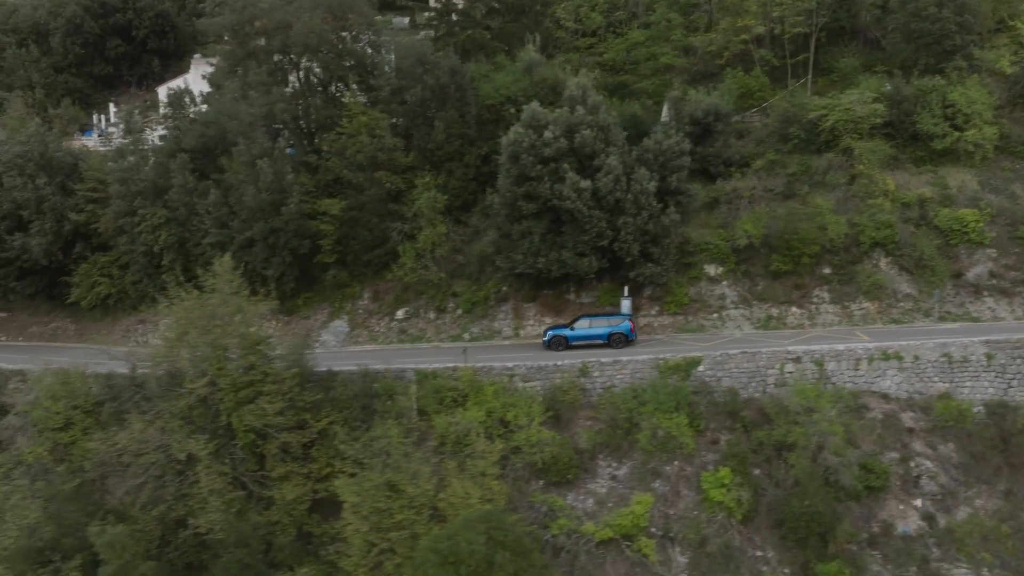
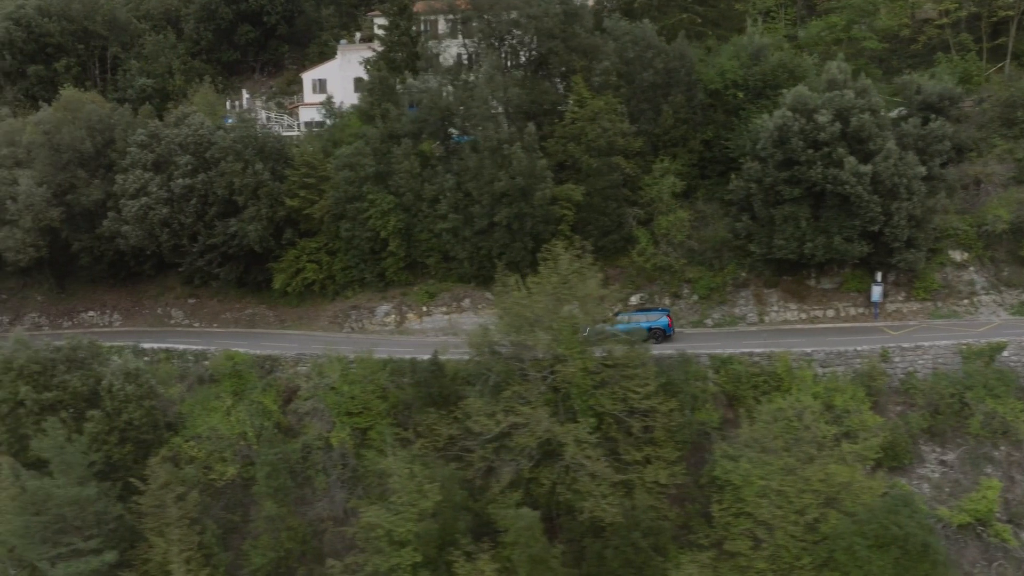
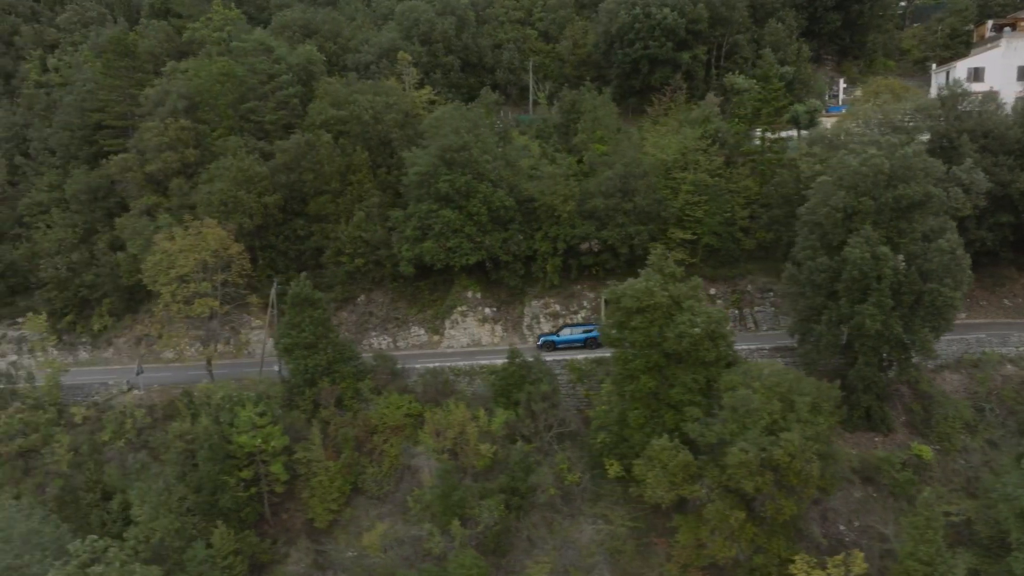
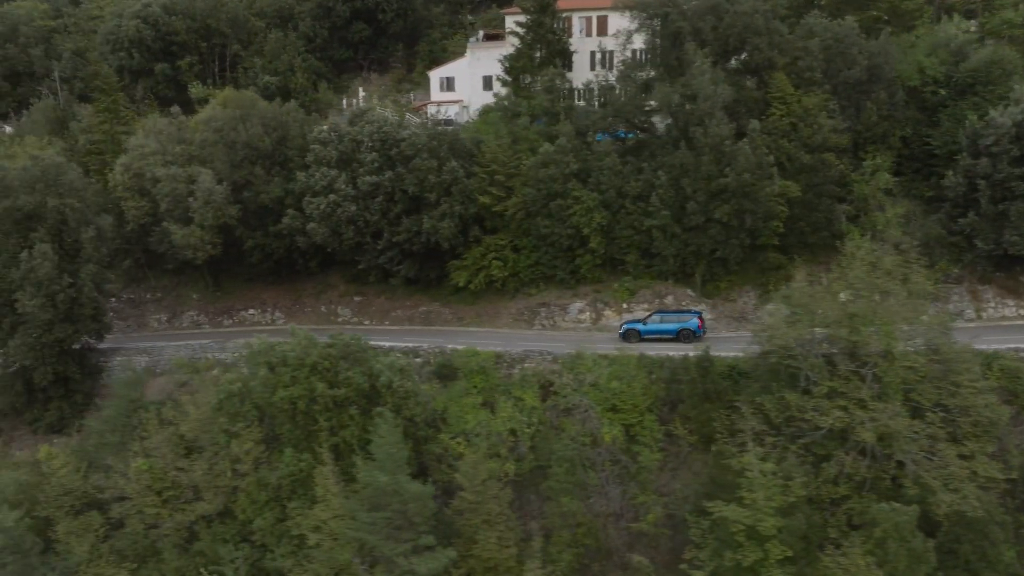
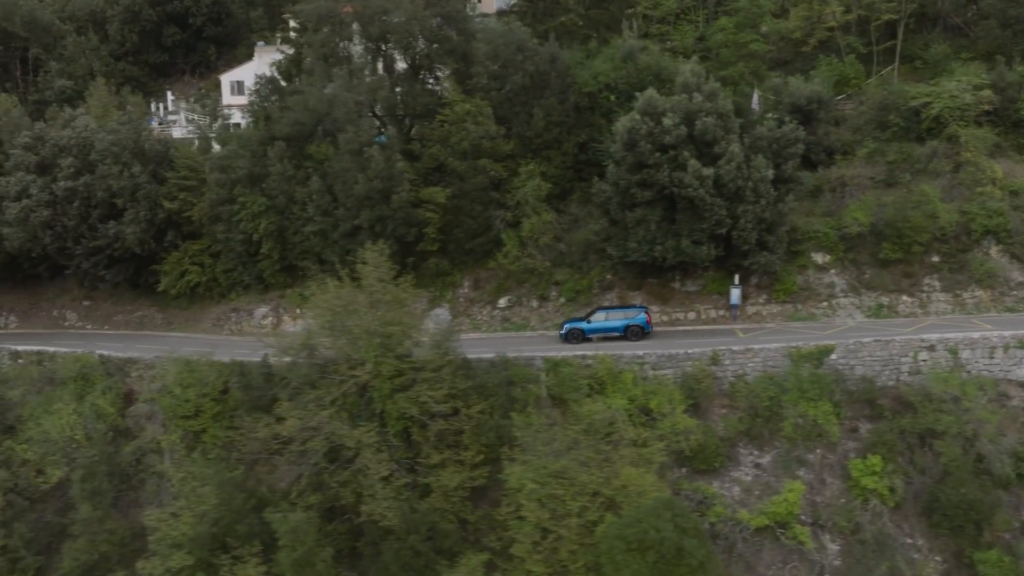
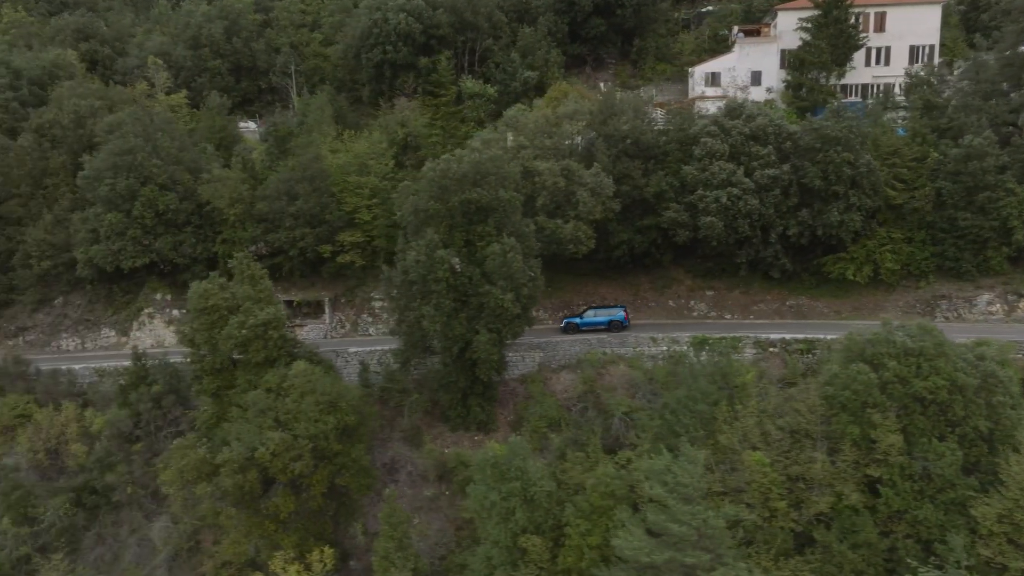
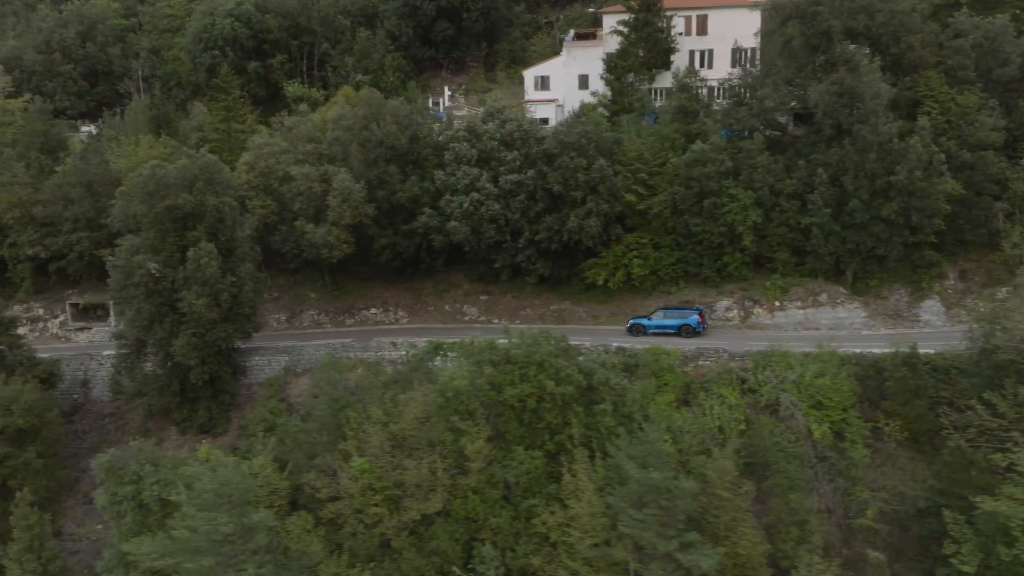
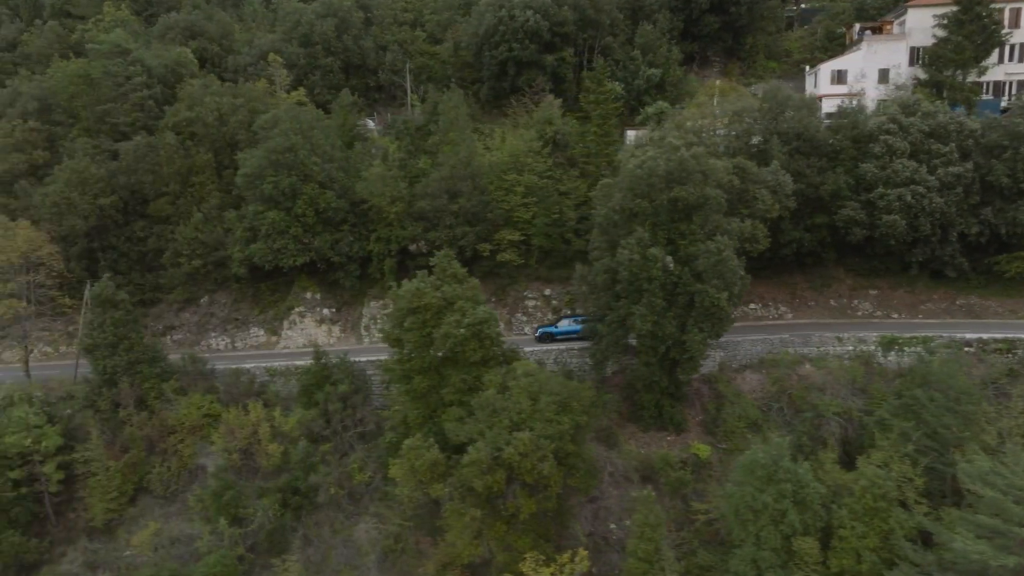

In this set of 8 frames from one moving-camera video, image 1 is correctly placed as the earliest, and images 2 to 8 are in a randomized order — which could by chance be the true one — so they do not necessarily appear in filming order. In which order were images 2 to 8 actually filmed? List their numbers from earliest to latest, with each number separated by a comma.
5, 2, 4, 7, 6, 8, 3
